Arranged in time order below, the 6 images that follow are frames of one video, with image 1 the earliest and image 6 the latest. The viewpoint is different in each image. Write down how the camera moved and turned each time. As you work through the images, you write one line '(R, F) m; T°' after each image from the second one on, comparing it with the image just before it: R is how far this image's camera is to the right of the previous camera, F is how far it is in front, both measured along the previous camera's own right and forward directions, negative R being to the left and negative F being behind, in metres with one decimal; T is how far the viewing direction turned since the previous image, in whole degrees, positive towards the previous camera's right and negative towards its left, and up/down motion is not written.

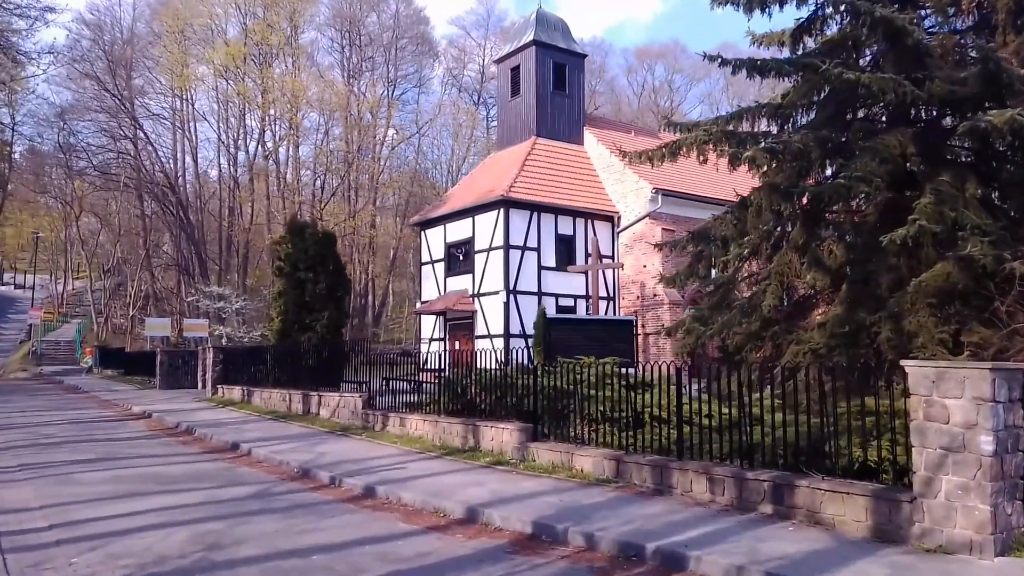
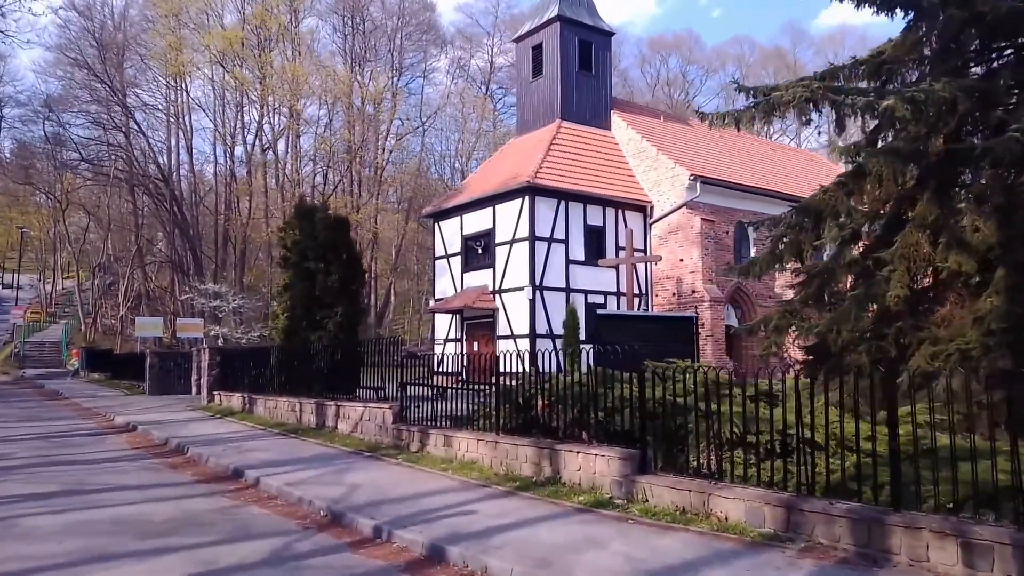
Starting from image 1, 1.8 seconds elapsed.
(-0.9, +2.3) m; 0°
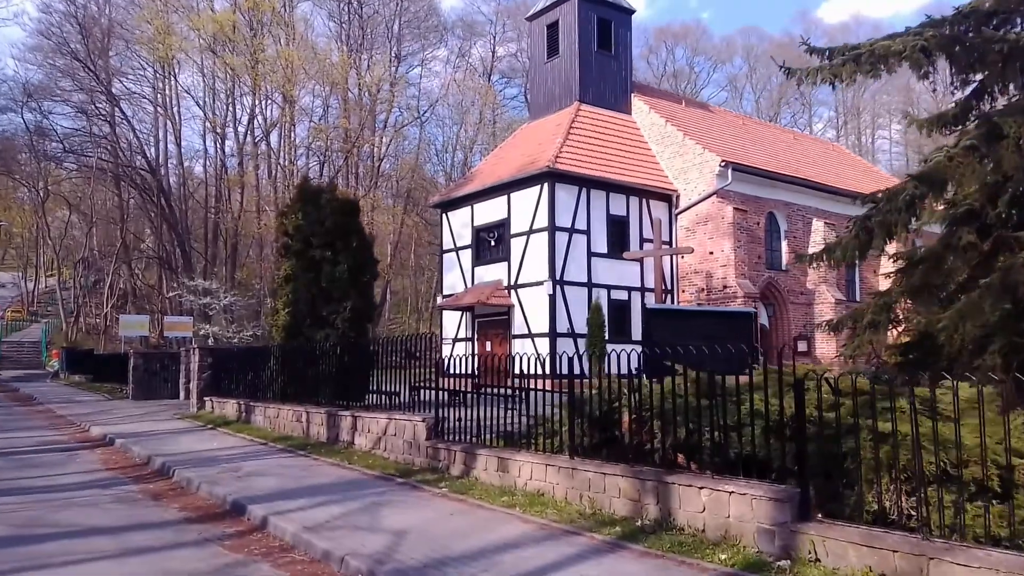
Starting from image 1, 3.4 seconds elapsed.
(-0.8, +1.8) m; +1°
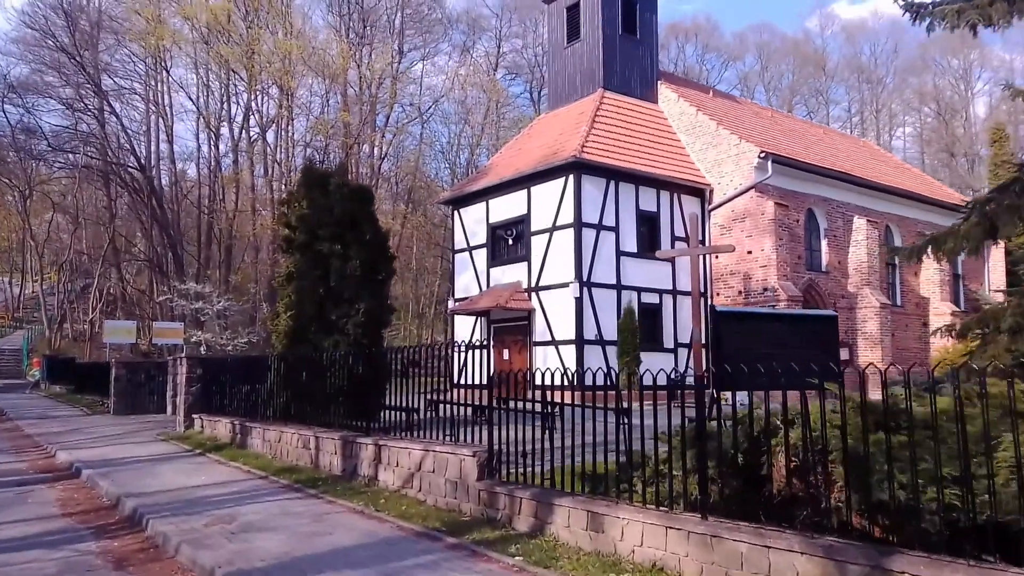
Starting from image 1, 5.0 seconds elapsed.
(-0.7, +1.9) m; 0°
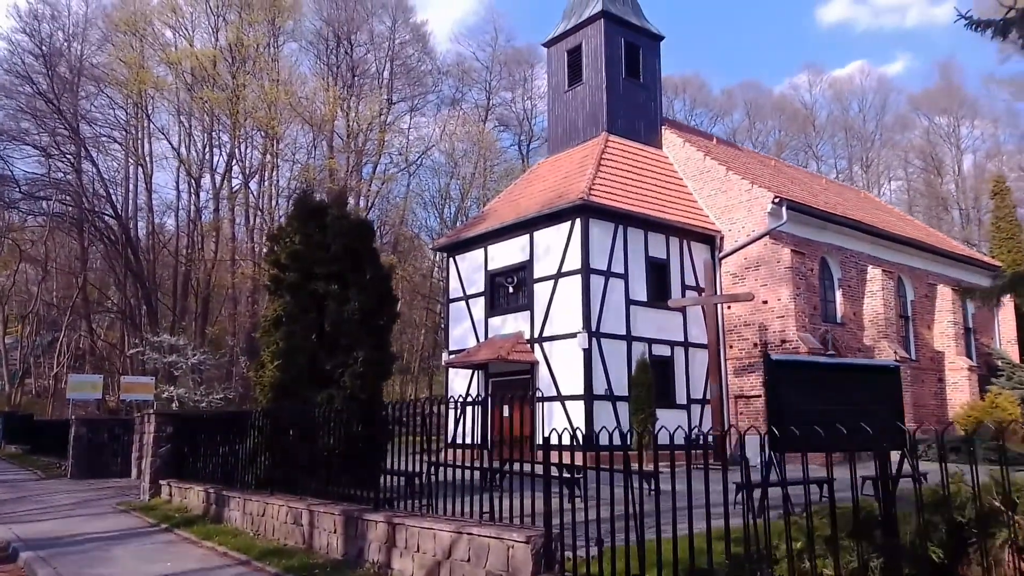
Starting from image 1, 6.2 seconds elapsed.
(-0.6, +1.4) m; +2°
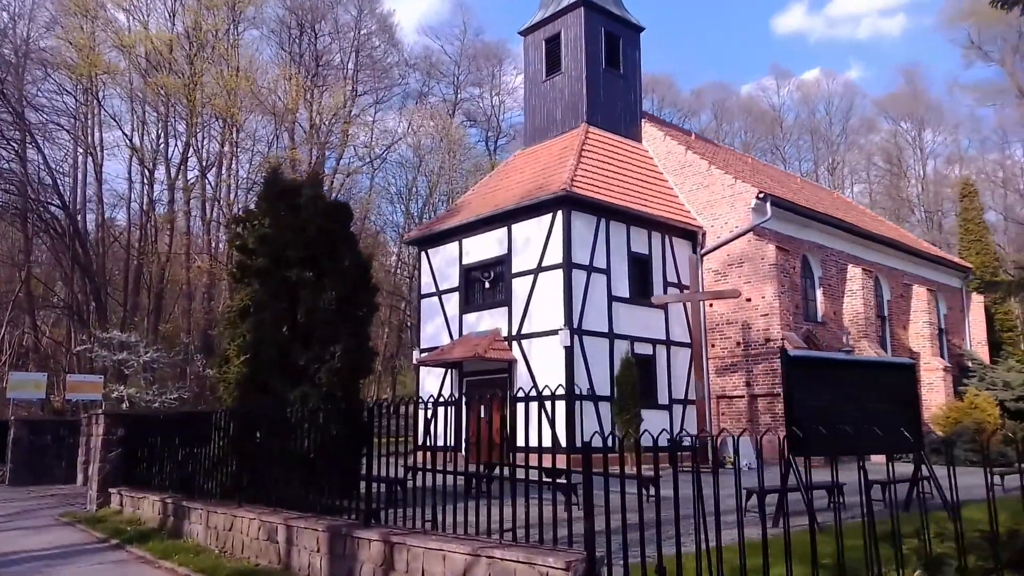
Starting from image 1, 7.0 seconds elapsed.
(-0.4, +0.9) m; +3°
